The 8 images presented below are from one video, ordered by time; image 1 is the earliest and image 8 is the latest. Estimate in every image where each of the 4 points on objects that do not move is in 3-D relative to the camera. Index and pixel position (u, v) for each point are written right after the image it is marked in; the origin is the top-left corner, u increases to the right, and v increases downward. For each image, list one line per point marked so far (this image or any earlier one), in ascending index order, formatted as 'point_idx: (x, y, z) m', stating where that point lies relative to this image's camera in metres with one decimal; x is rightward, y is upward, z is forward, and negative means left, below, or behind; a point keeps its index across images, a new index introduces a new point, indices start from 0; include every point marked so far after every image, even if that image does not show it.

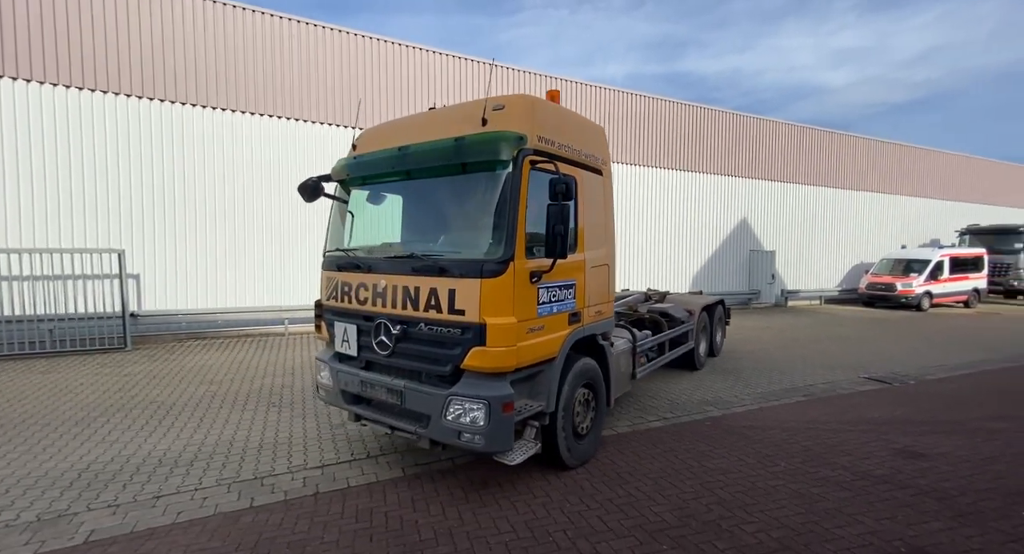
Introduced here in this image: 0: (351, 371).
0: (-1.4, -0.8, +4.1) m
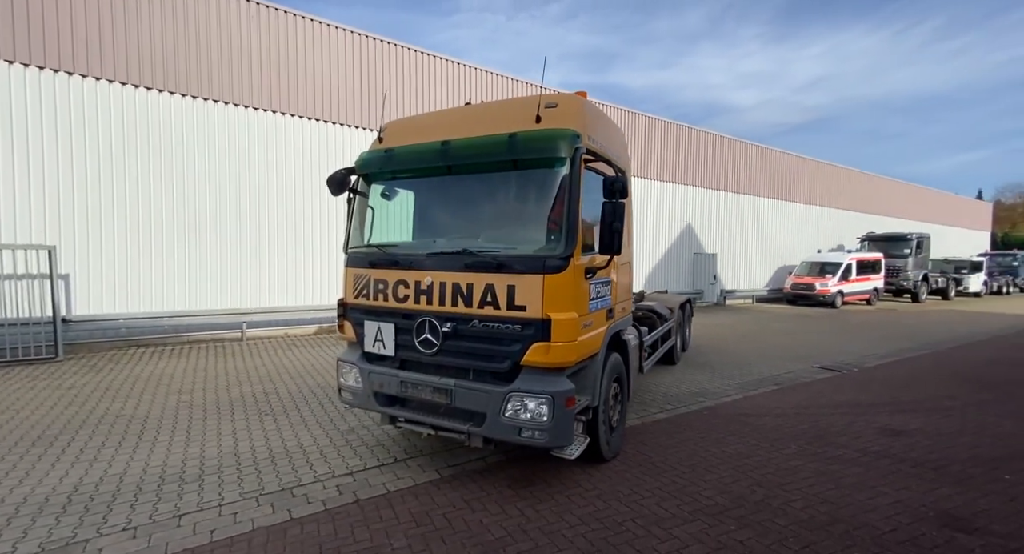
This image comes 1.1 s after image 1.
0: (-1.1, -0.8, +3.9) m
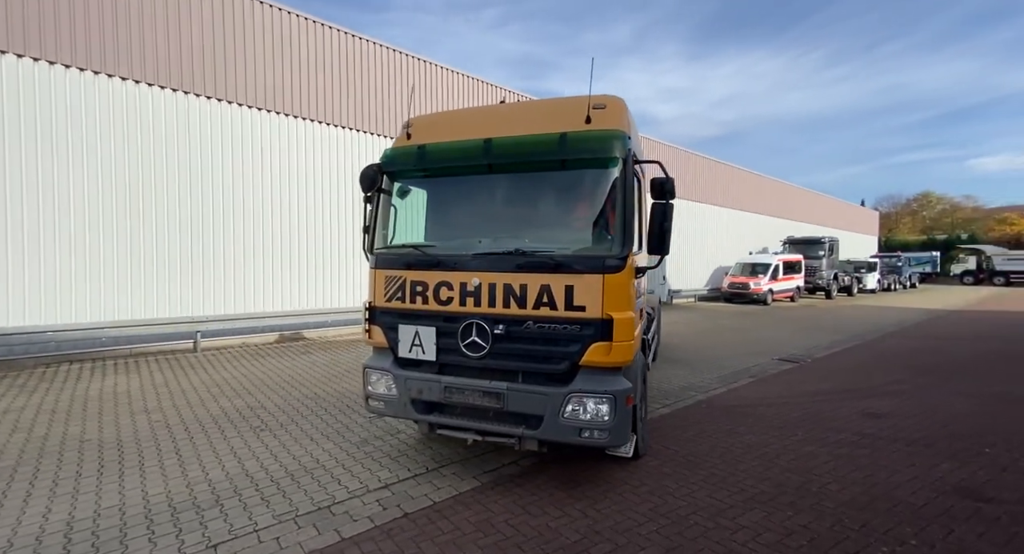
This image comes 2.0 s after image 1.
0: (-0.7, -0.8, +3.8) m
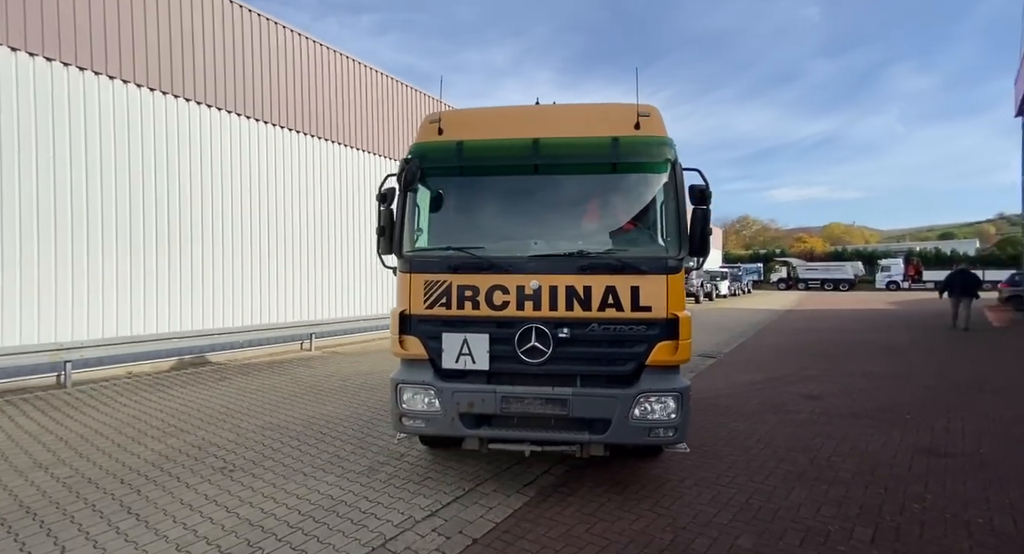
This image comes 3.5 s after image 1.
0: (-0.3, -0.8, +3.5) m
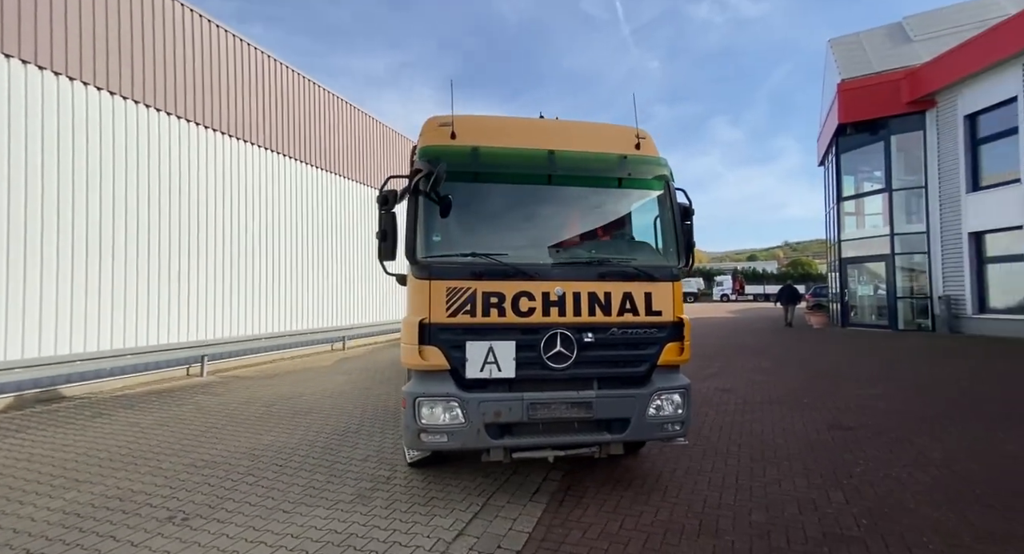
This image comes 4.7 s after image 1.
0: (-0.1, -0.9, +3.4) m
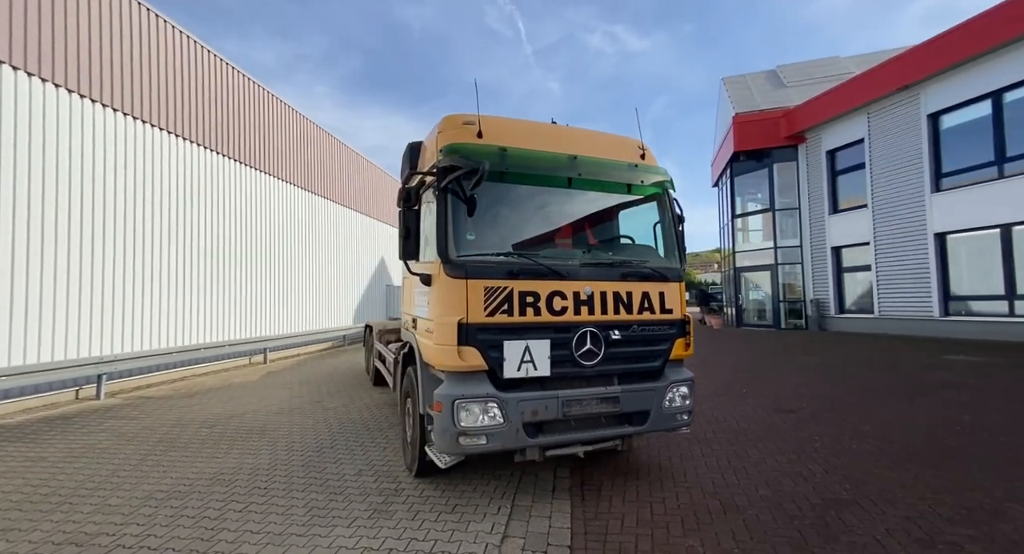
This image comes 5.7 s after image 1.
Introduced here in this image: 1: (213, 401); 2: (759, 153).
0: (+0.2, -0.9, +3.5) m
1: (-5.1, -2.1, +7.8) m
2: (+10.2, +5.1, +19.0) m
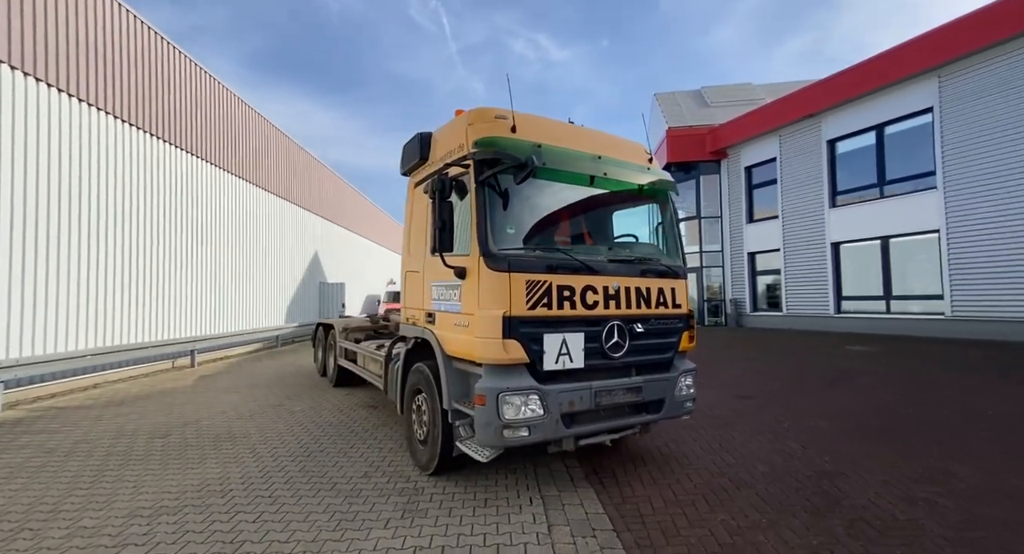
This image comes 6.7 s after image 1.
0: (+0.5, -0.9, +3.6) m
1: (-5.5, -2.0, +7.0) m
2: (+7.8, +5.0, +20.6) m
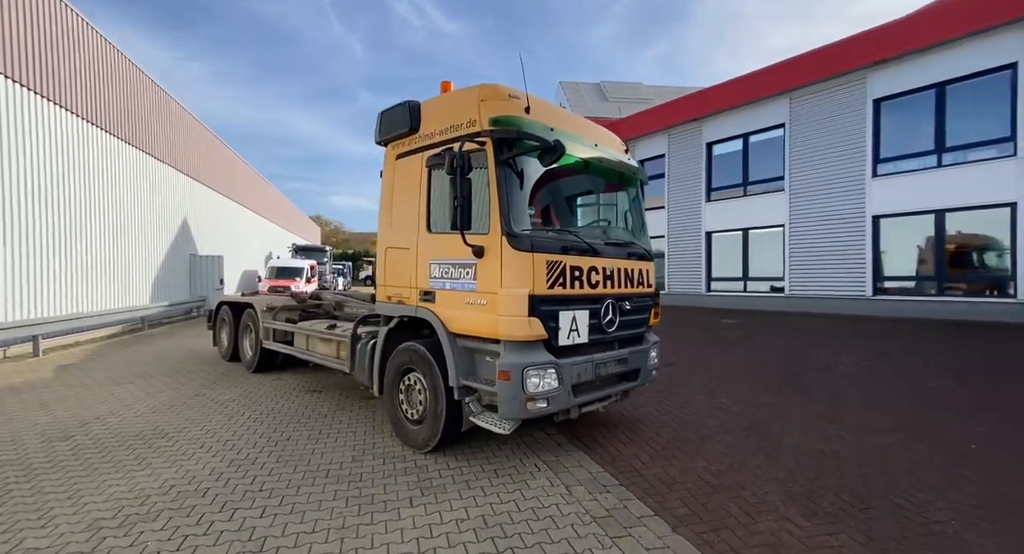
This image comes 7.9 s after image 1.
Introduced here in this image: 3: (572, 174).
0: (+0.6, -0.7, +3.8) m
1: (-6.1, -1.6, +5.6) m
2: (+3.3, +5.9, +21.9) m
3: (+0.5, +0.9, +4.2) m
